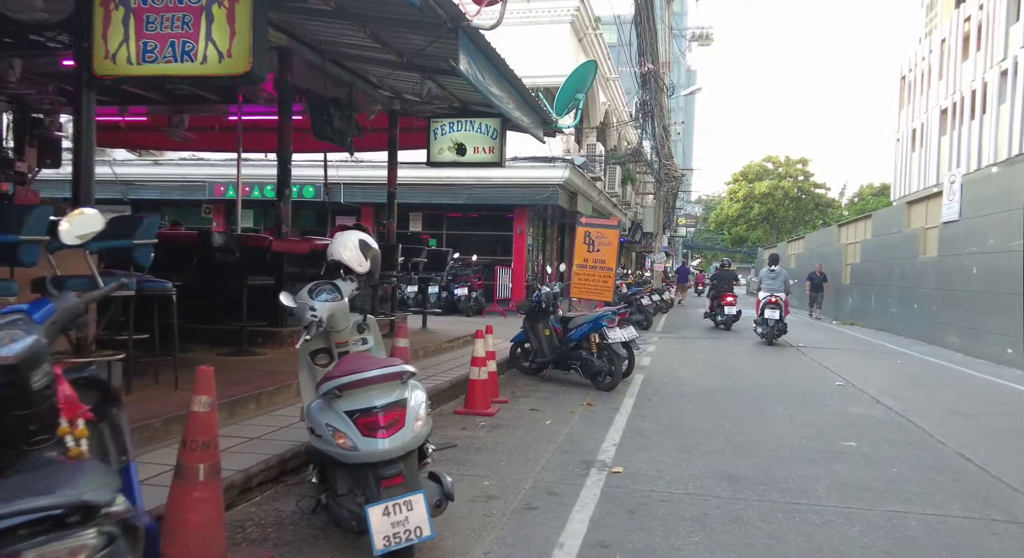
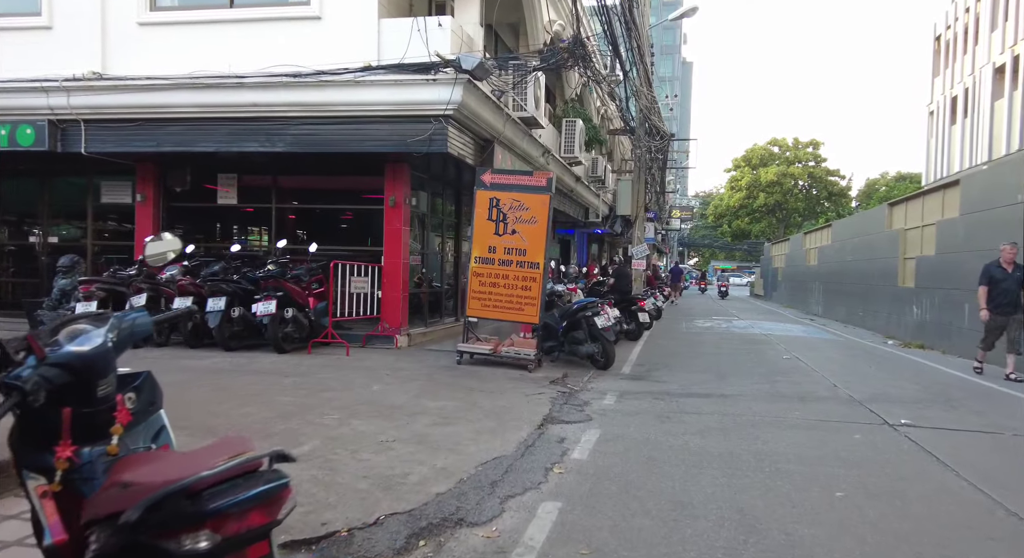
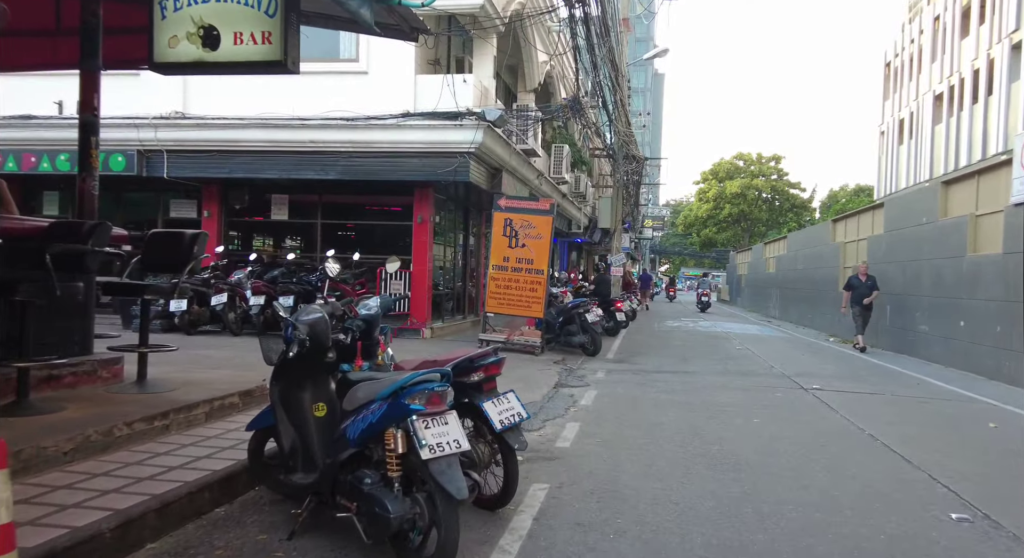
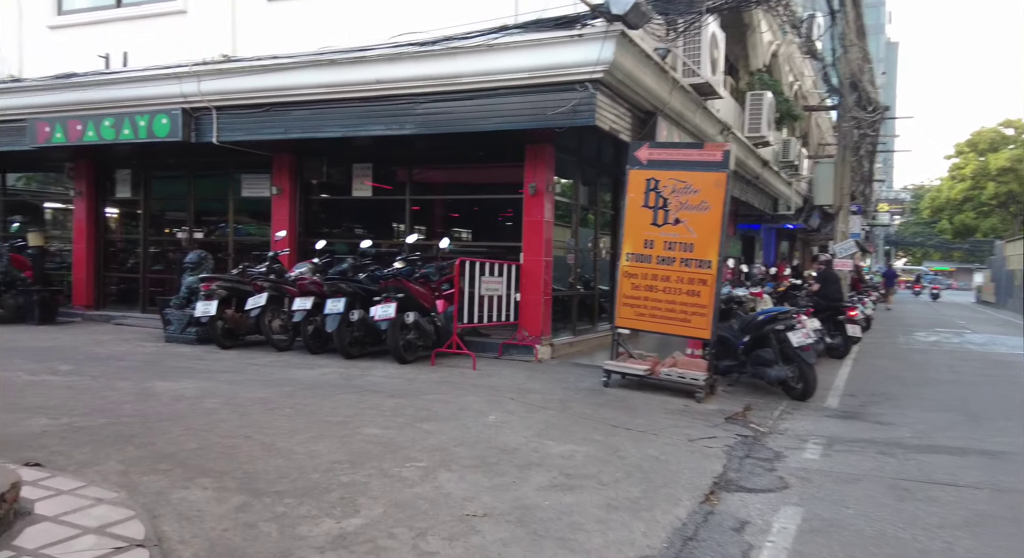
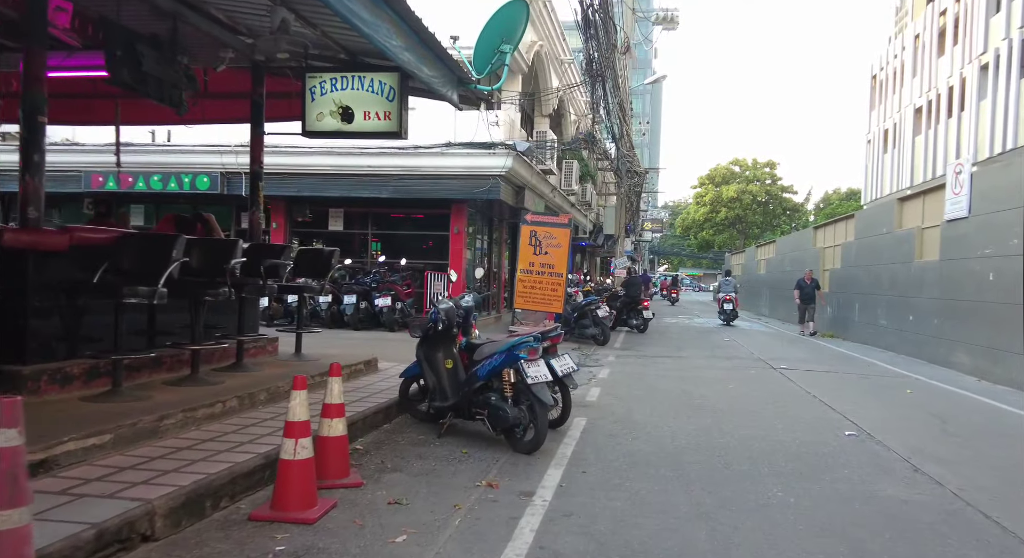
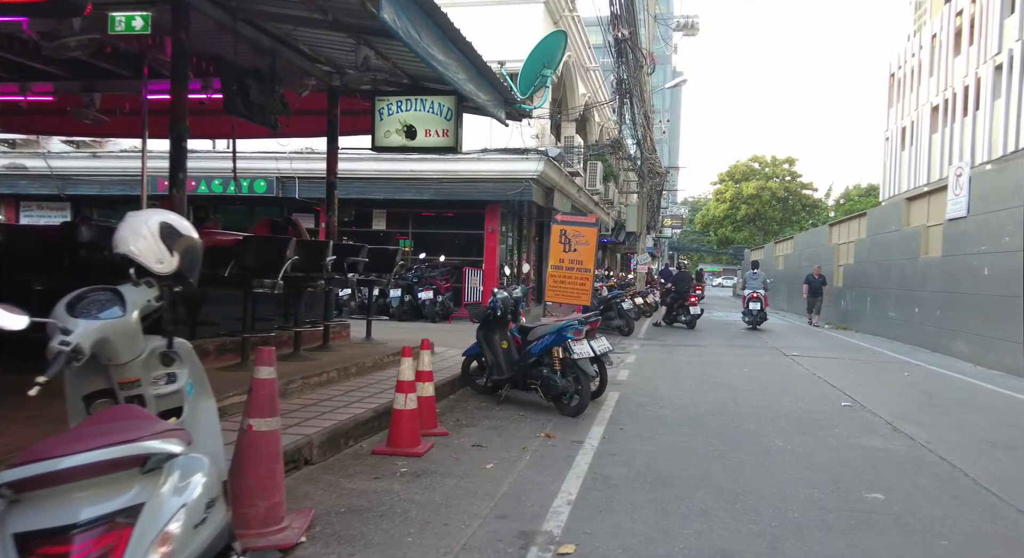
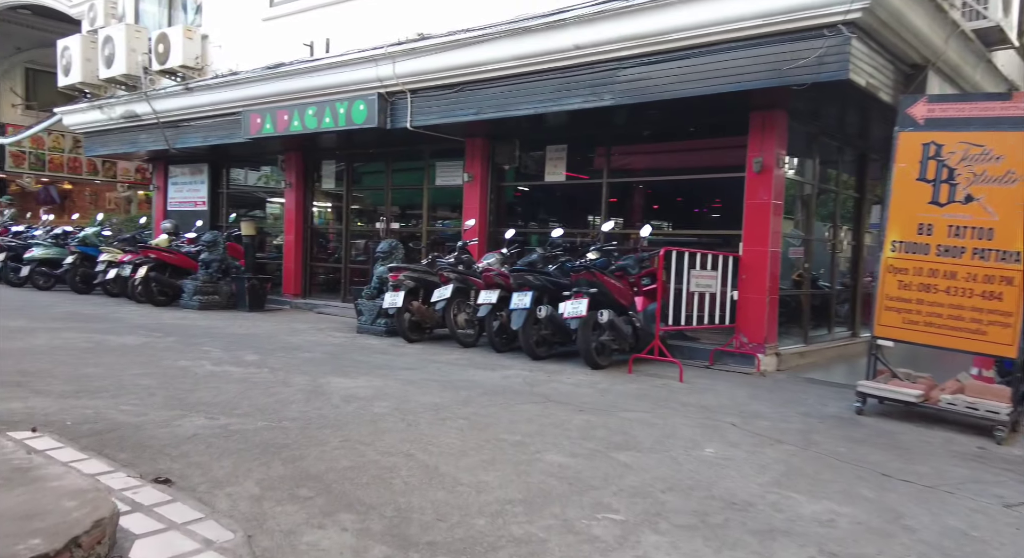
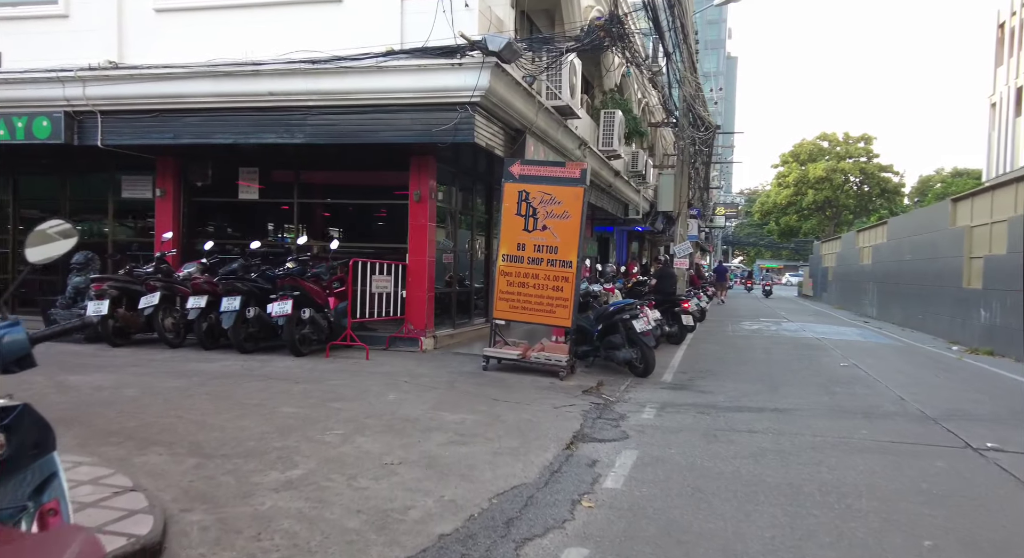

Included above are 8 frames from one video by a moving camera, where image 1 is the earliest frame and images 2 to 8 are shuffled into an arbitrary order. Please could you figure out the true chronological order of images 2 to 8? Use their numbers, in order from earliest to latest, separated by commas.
6, 5, 3, 2, 8, 4, 7
